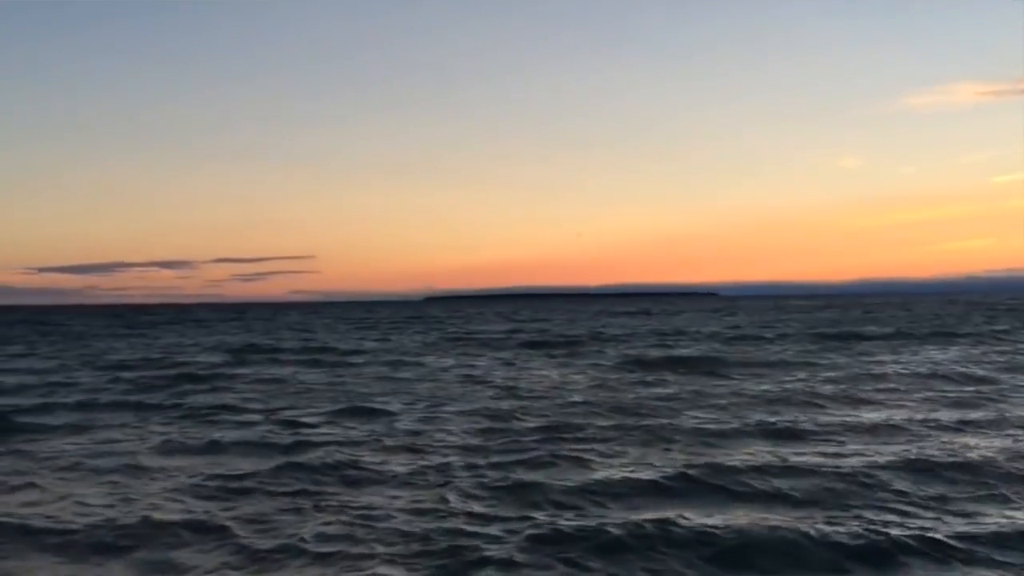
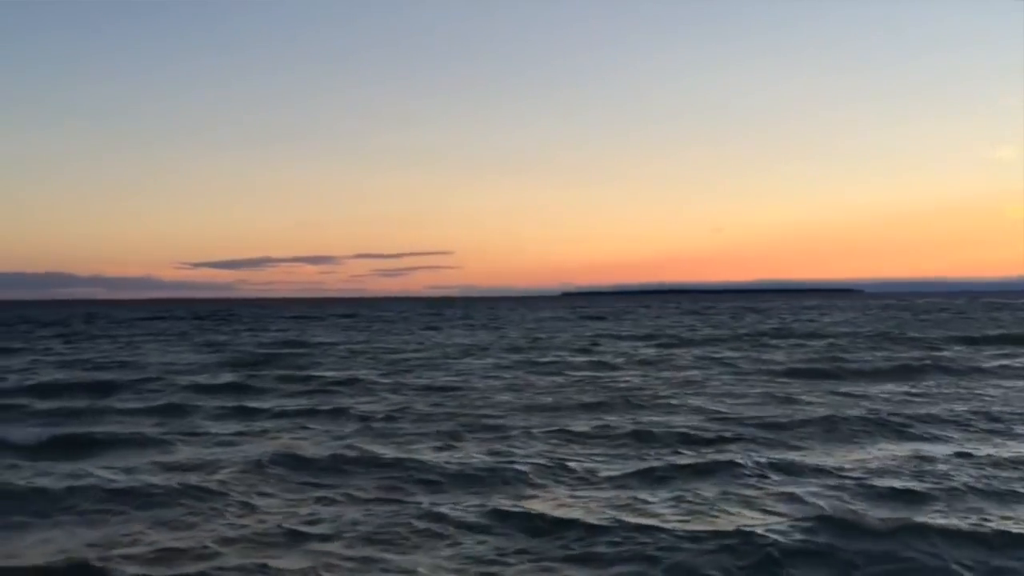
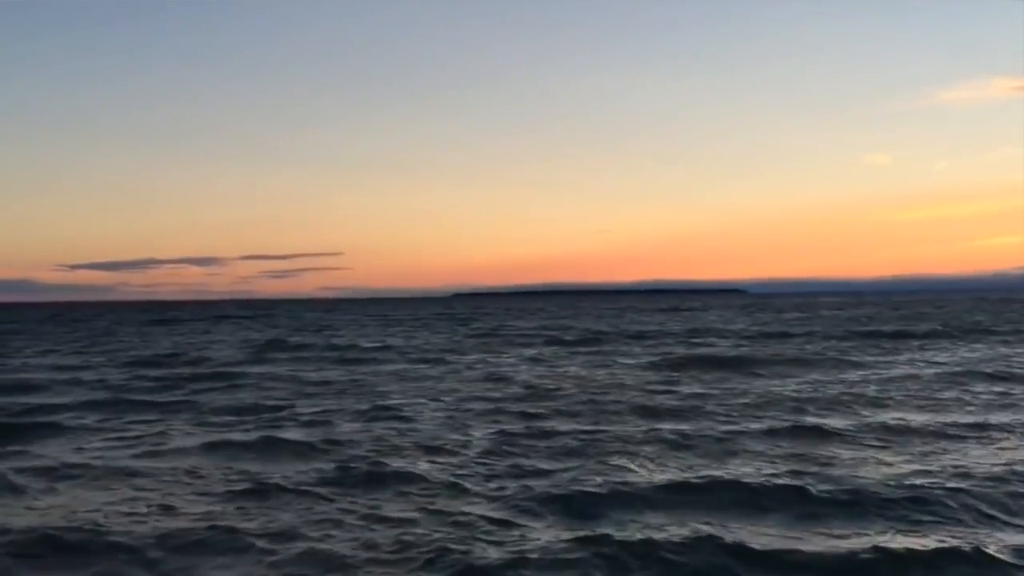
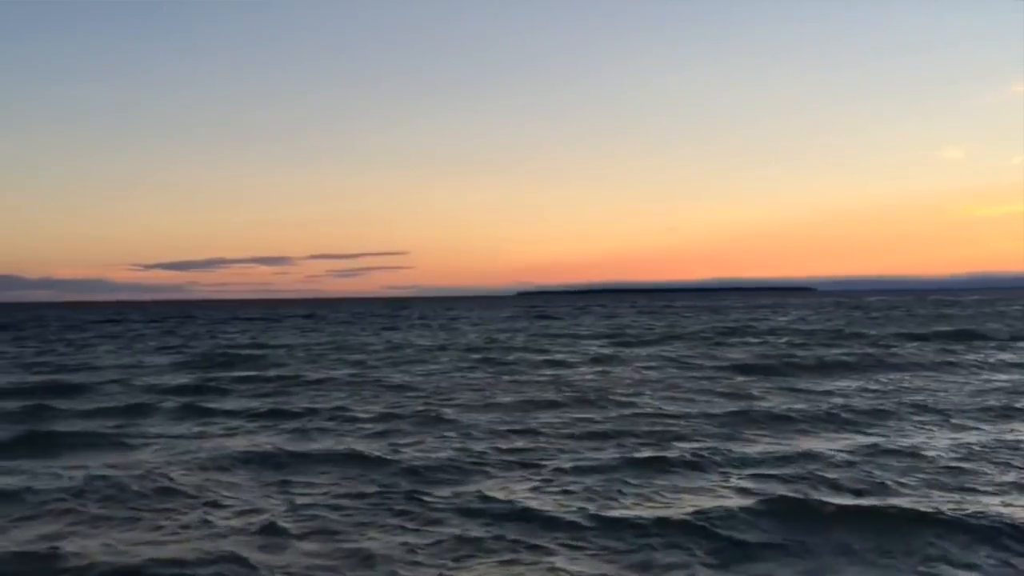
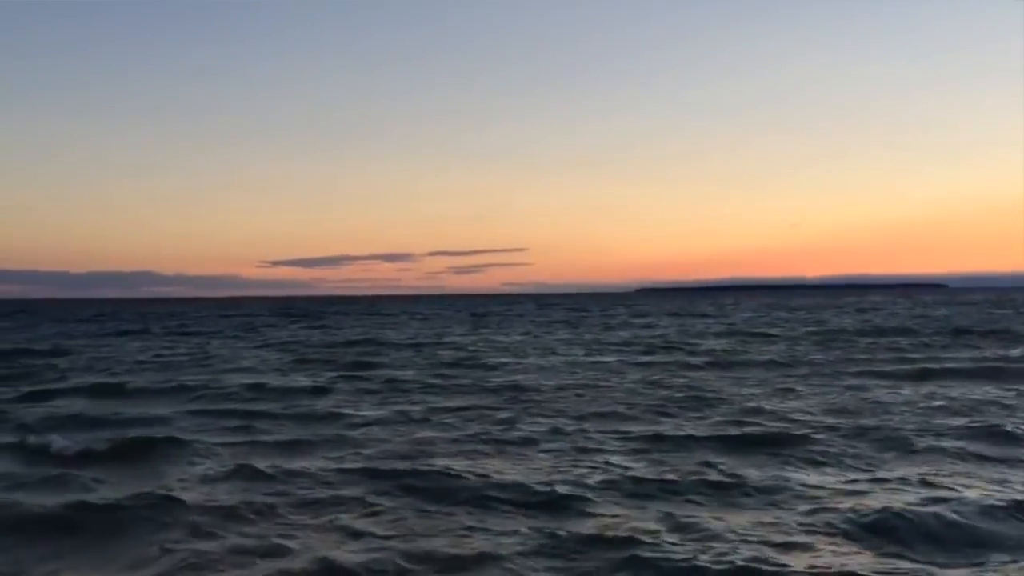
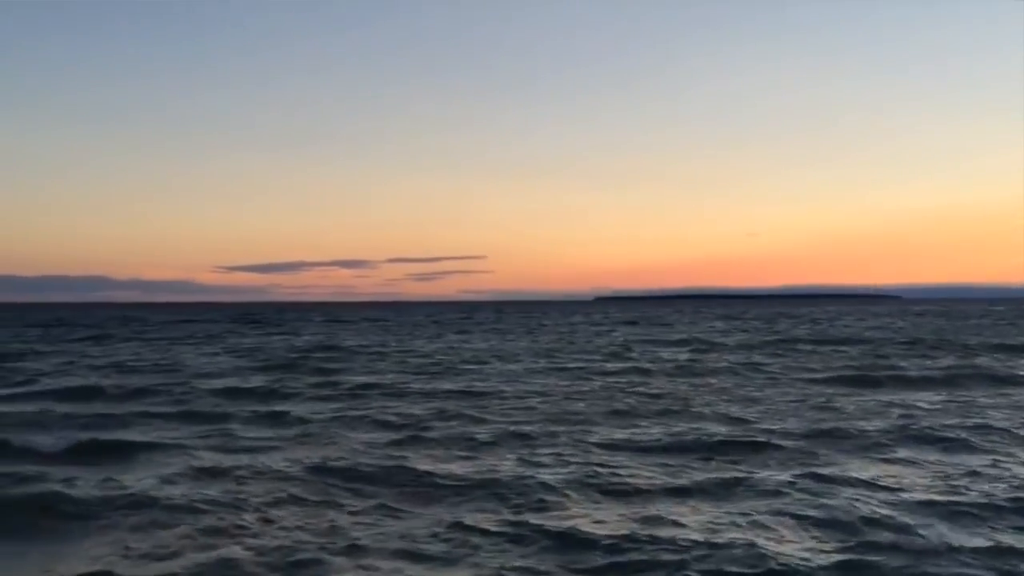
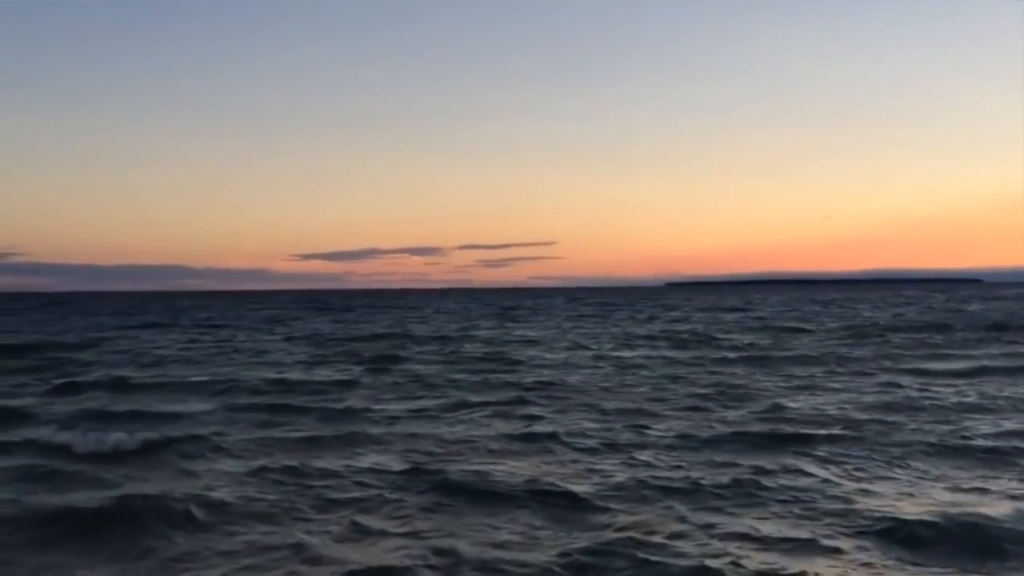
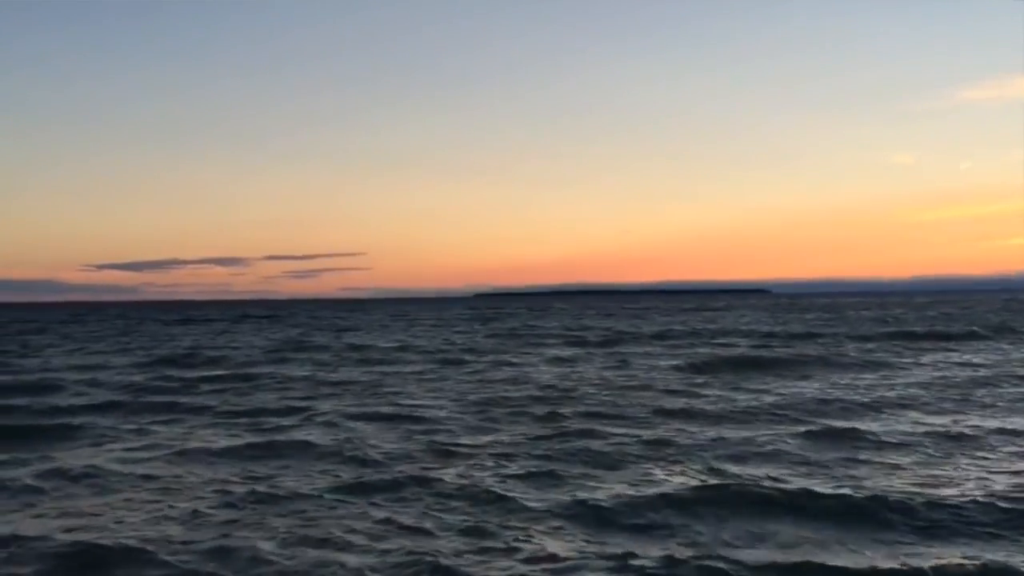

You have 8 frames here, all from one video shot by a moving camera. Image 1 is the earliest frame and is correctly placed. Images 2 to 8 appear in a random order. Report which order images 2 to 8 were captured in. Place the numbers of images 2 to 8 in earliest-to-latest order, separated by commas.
3, 8, 4, 2, 6, 5, 7
